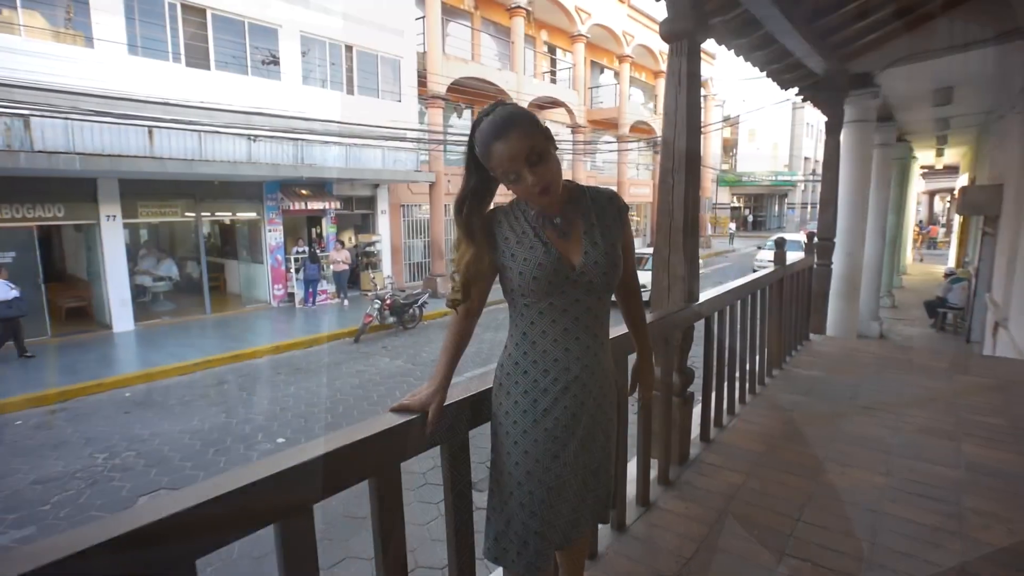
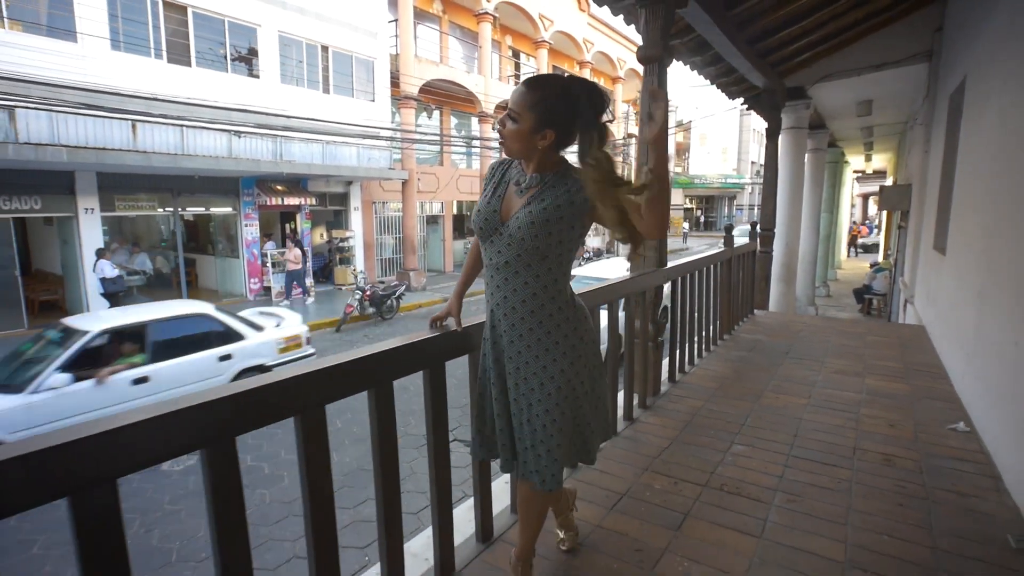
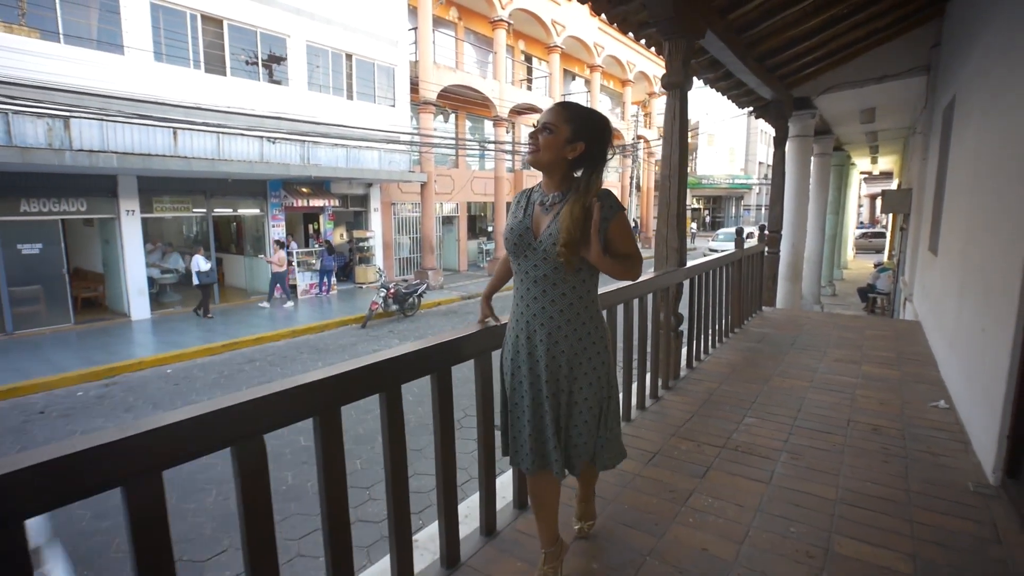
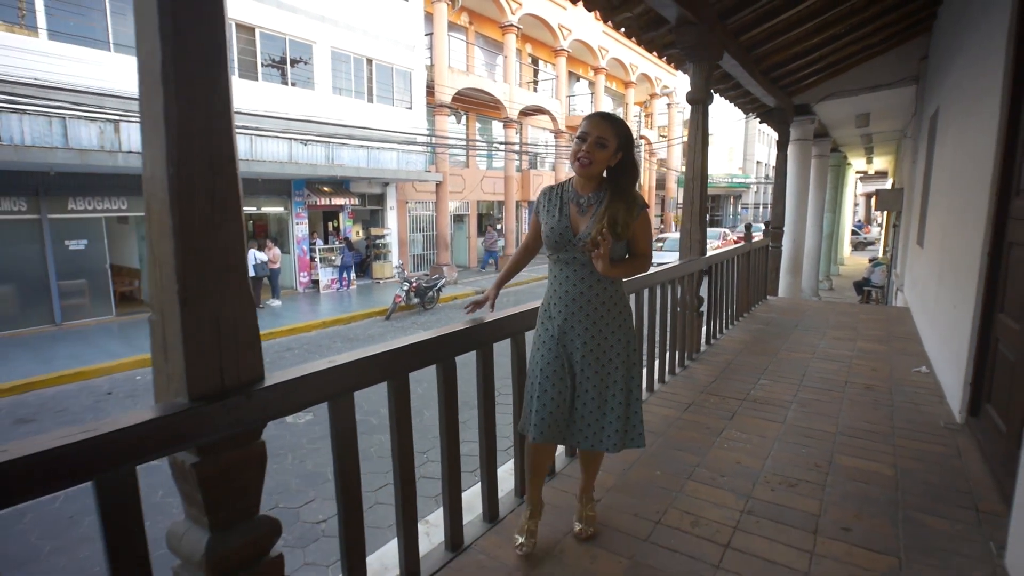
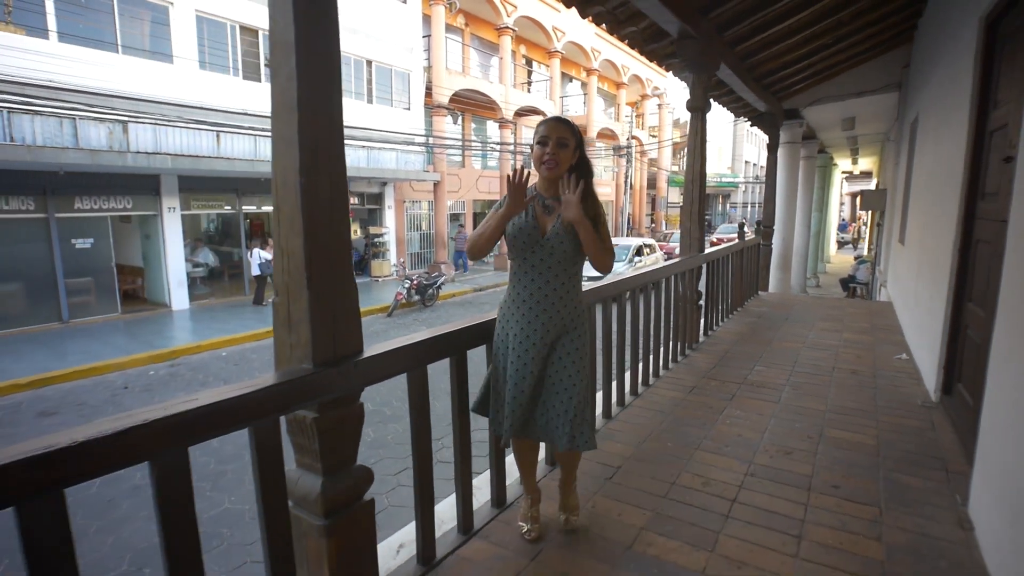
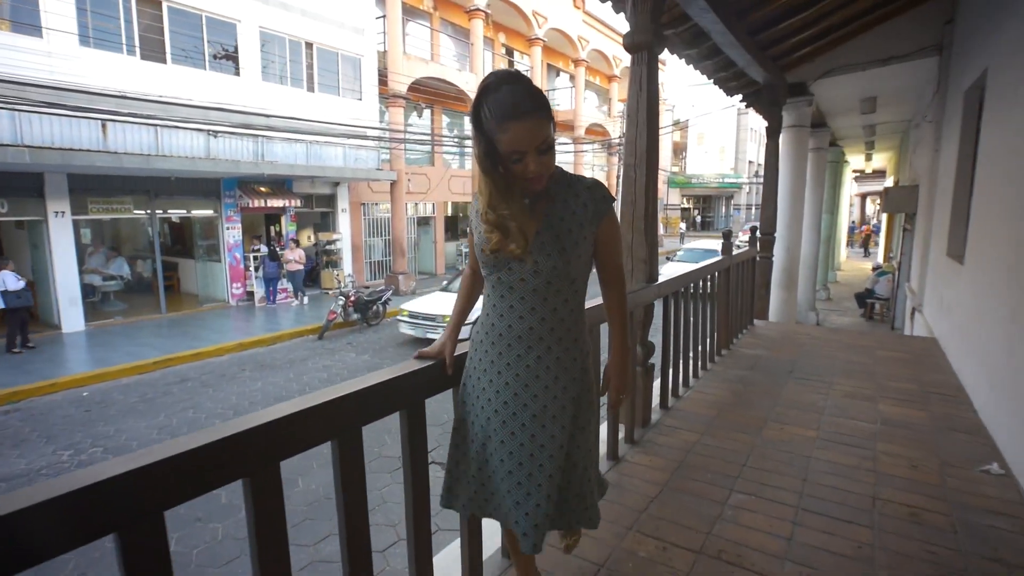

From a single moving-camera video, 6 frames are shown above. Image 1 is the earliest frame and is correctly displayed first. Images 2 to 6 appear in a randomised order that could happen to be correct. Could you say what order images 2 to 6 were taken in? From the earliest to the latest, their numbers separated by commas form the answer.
6, 2, 3, 4, 5
